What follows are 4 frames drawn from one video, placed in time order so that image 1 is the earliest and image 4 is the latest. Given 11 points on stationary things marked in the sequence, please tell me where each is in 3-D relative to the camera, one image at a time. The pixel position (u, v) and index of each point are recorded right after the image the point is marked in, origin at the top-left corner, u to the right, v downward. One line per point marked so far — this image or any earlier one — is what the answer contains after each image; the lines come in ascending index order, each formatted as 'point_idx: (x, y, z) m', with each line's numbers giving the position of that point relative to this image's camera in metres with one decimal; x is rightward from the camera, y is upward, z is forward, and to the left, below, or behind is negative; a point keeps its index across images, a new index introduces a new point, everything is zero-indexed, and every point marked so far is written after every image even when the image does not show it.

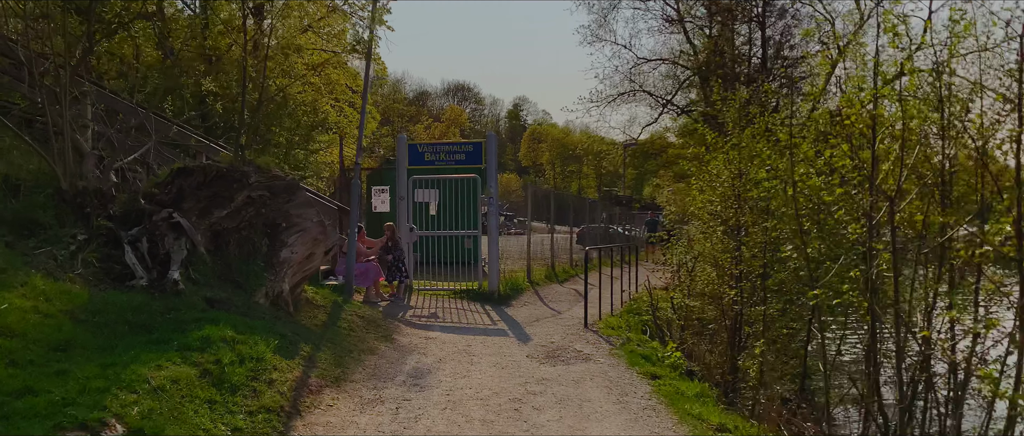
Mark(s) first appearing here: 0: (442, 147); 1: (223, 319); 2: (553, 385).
0: (-1.1, +1.1, +13.1) m
1: (-2.0, -0.7, +5.6) m
2: (+0.3, -1.3, +6.1) m
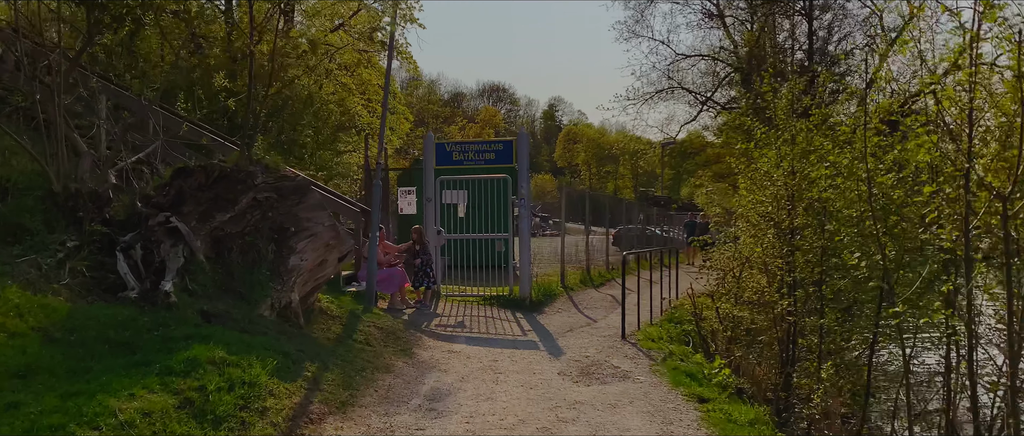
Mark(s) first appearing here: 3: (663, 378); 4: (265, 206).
0: (-0.7, +1.1, +12.5) m
1: (-1.8, -0.7, +5.0) m
2: (+0.5, -1.3, +5.5) m
3: (+1.2, -1.3, +6.6) m
4: (-1.9, +0.1, +6.4) m
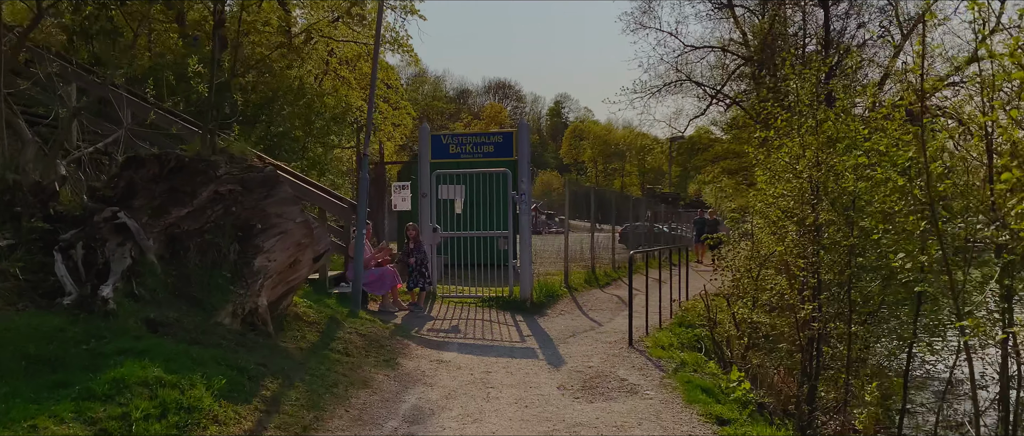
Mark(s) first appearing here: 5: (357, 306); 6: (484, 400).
0: (-0.6, +1.2, +11.8) m
1: (-1.9, -0.7, +4.3) m
2: (+0.5, -1.3, +4.7) m
3: (+1.2, -1.3, +5.9) m
4: (-2.0, +0.1, +5.7) m
5: (-1.6, -0.9, +8.6) m
6: (-0.2, -1.2, +5.4) m
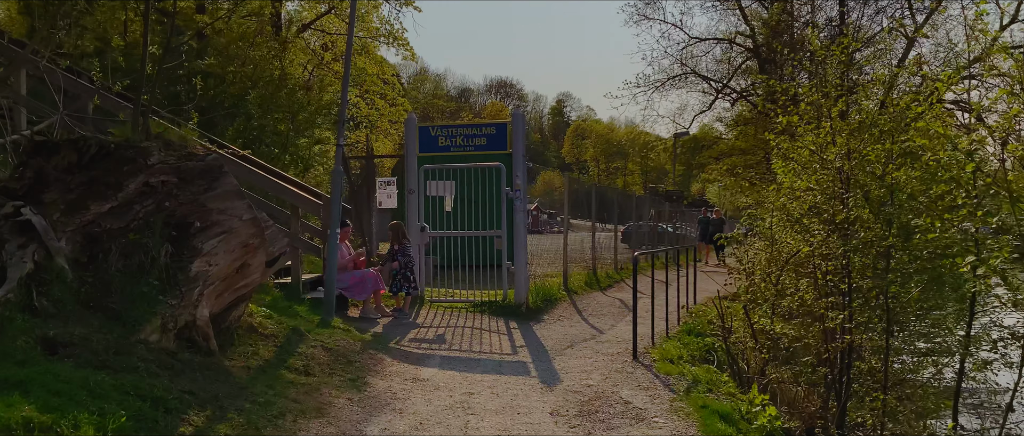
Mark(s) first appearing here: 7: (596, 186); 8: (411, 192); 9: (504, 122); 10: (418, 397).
0: (-0.7, +1.2, +10.9) m
1: (-2.0, -0.7, +3.5) m
2: (+0.4, -1.2, +3.9) m
3: (+1.1, -1.3, +5.1) m
4: (-2.1, +0.1, +4.8) m
5: (-1.7, -0.9, +7.7) m
6: (-0.3, -1.2, +4.6) m
7: (+1.7, +0.6, +15.9) m
8: (-1.3, +0.4, +10.8) m
9: (-0.1, +1.3, +10.7) m
10: (-0.6, -1.2, +5.3) m
